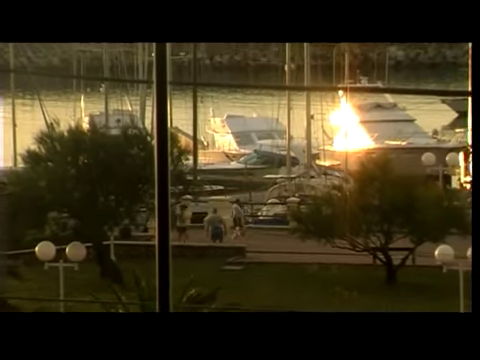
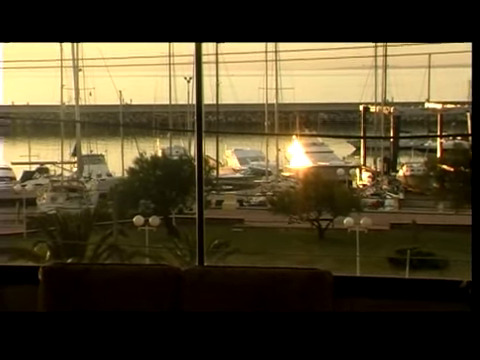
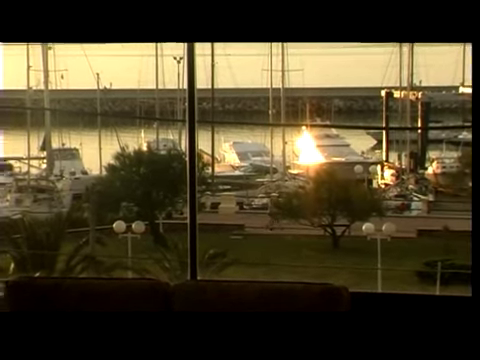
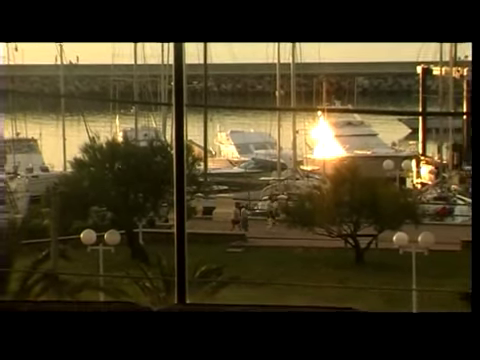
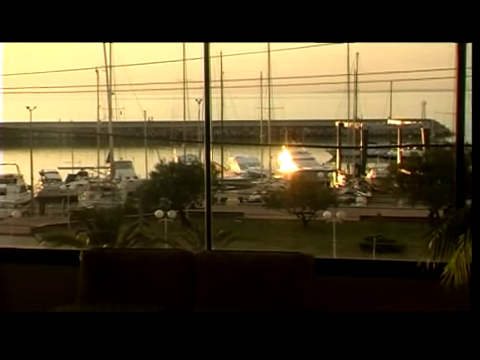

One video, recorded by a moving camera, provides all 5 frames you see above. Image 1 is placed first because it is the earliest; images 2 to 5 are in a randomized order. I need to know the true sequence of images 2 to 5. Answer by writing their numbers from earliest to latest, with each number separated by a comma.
4, 3, 2, 5
